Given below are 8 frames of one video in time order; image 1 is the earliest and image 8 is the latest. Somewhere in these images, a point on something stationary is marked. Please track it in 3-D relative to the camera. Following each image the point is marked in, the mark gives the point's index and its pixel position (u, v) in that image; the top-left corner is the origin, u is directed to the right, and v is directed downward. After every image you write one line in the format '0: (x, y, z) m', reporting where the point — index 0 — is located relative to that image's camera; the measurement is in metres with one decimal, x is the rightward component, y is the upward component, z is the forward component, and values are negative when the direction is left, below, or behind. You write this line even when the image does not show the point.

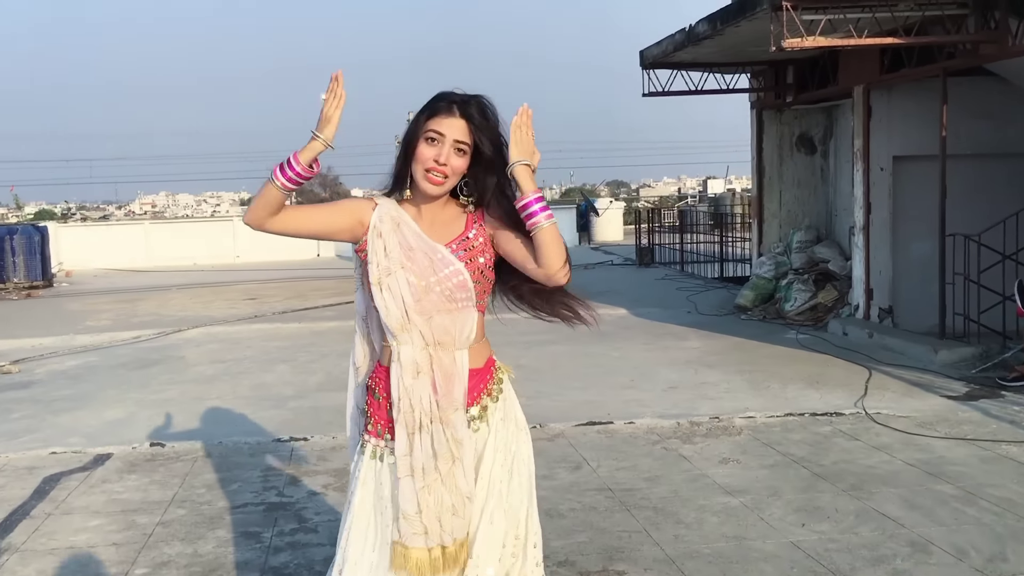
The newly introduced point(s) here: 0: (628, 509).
0: (+0.5, -0.9, +4.2) m
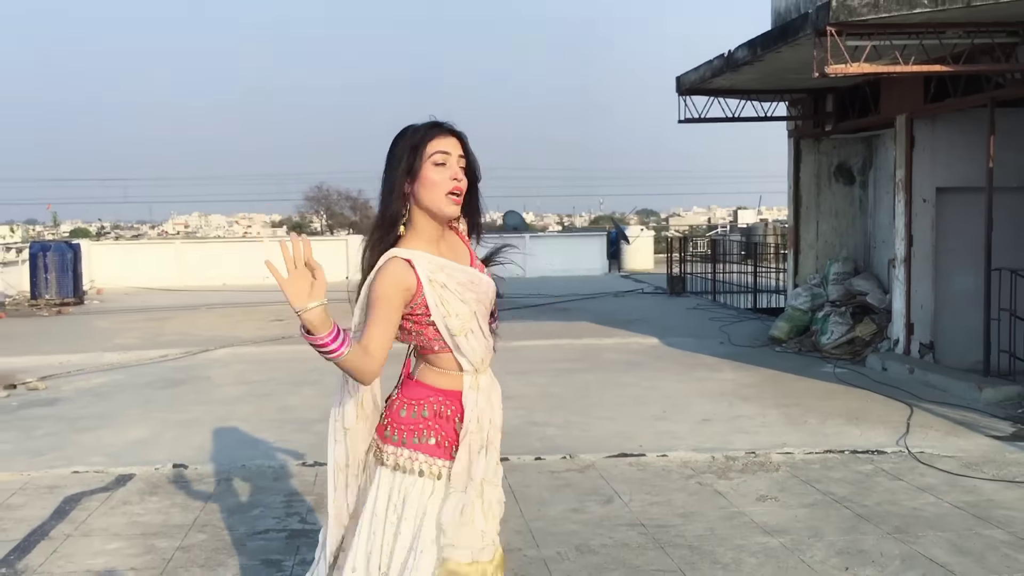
0: (+0.6, -1.0, +4.0) m
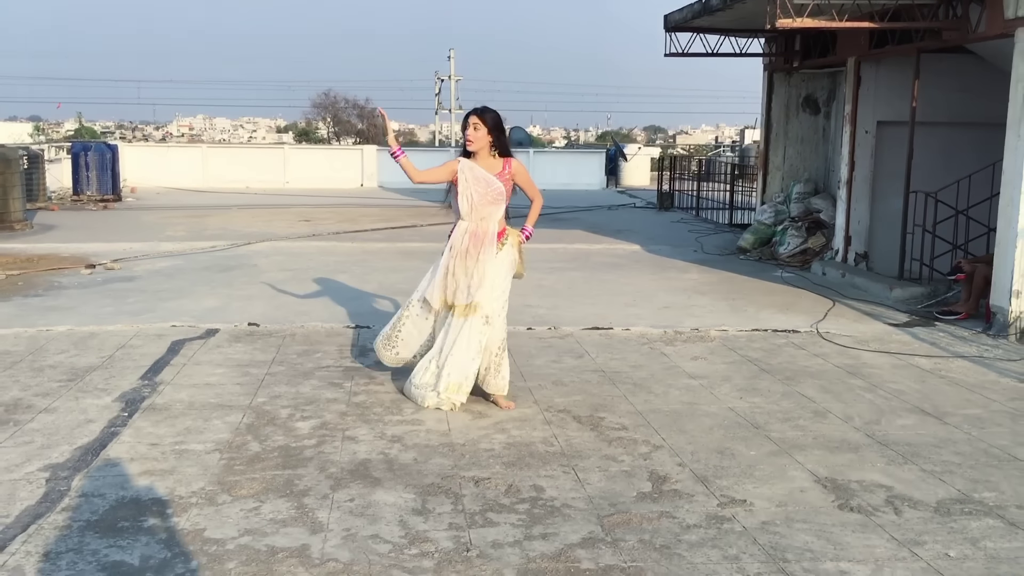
0: (+0.6, -0.5, +5.6) m
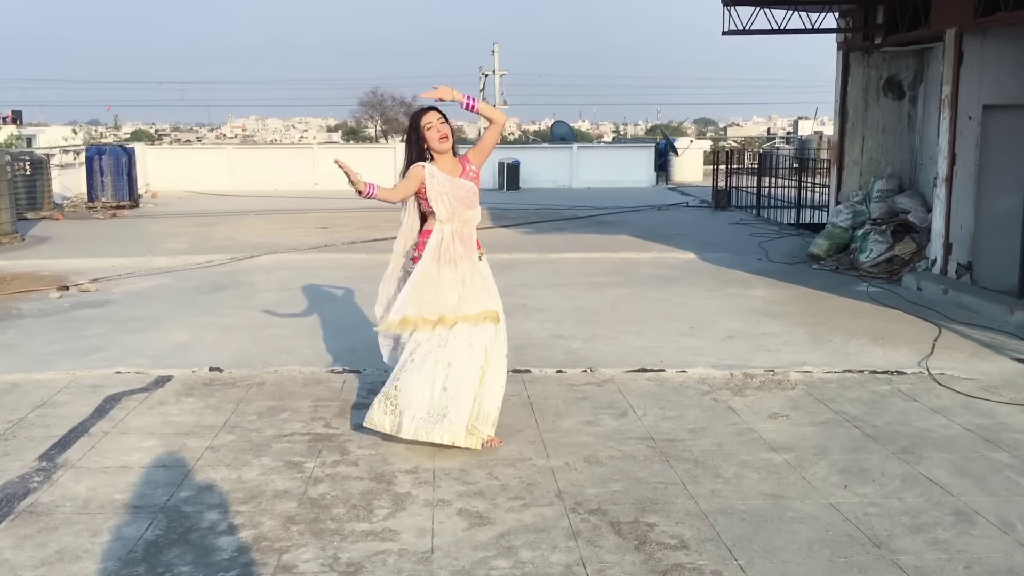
0: (+0.7, -0.7, +4.2) m
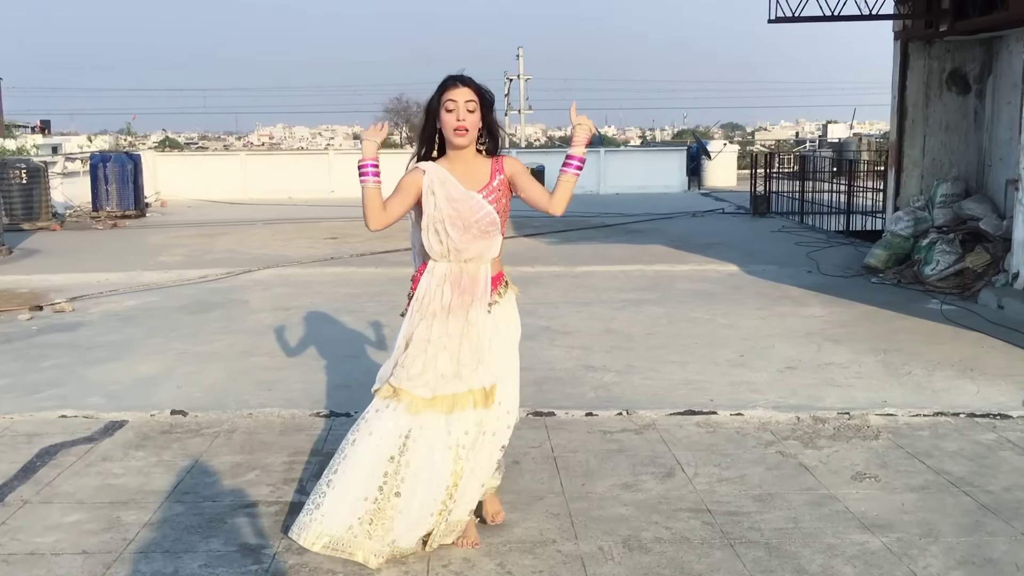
0: (+0.7, -0.8, +3.2) m
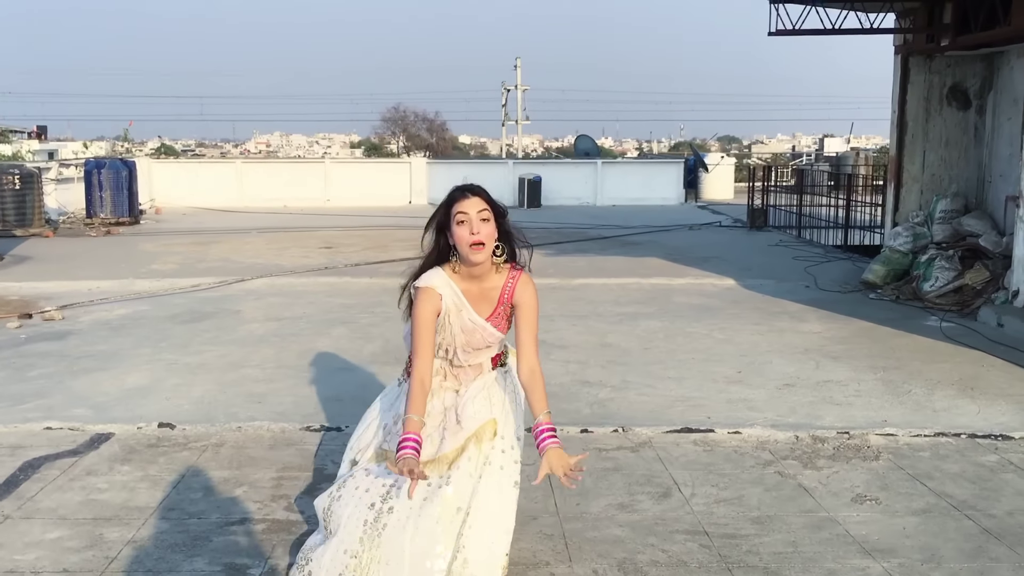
0: (+0.7, -0.9, +3.1) m
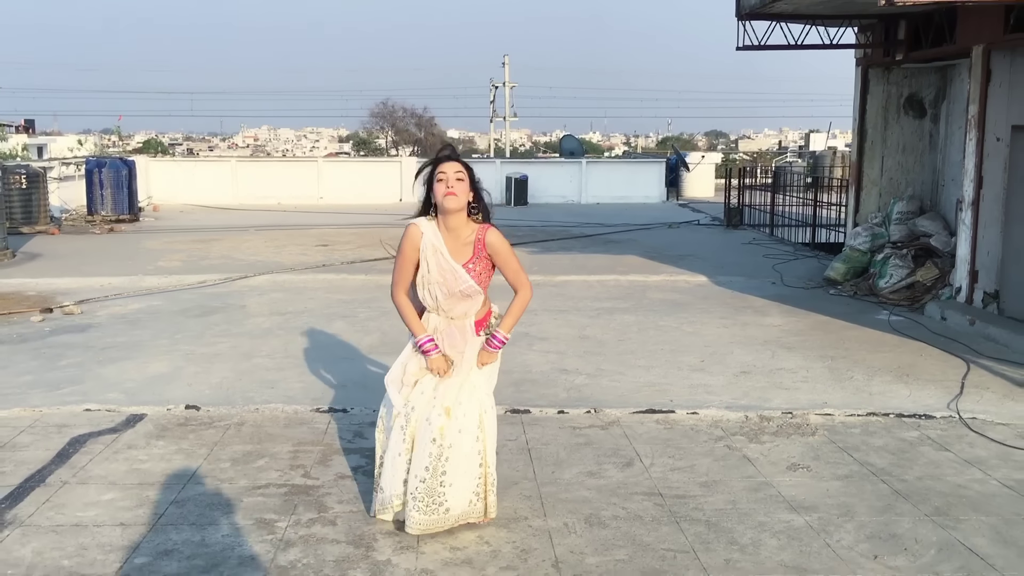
0: (+0.6, -0.9, +3.8) m
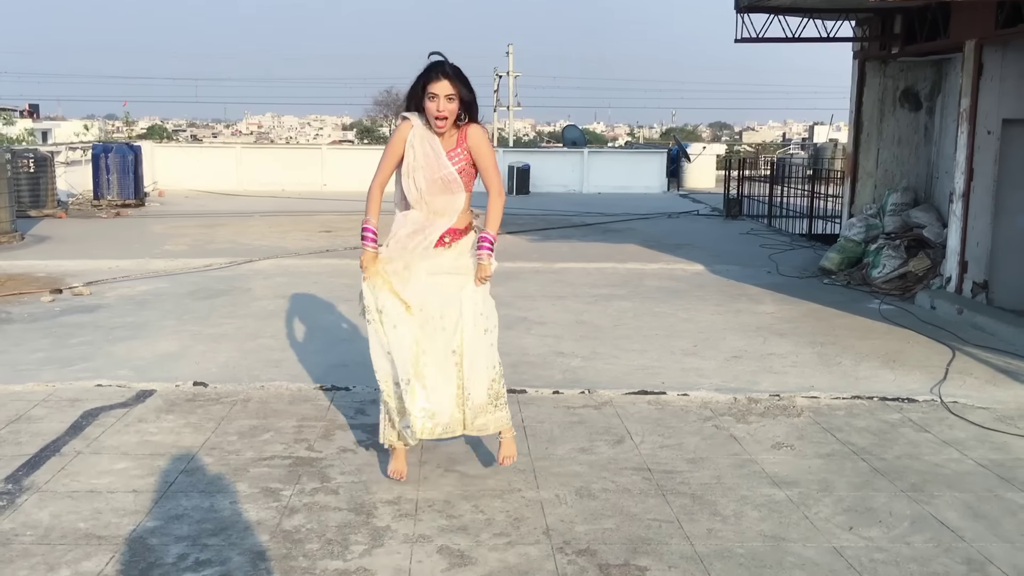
0: (+0.6, -0.8, +3.9) m
